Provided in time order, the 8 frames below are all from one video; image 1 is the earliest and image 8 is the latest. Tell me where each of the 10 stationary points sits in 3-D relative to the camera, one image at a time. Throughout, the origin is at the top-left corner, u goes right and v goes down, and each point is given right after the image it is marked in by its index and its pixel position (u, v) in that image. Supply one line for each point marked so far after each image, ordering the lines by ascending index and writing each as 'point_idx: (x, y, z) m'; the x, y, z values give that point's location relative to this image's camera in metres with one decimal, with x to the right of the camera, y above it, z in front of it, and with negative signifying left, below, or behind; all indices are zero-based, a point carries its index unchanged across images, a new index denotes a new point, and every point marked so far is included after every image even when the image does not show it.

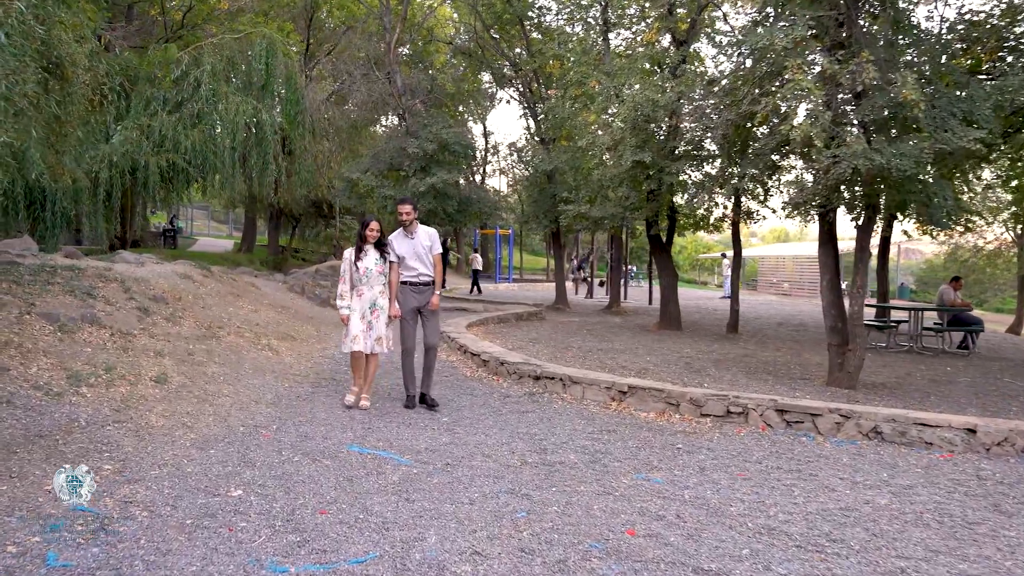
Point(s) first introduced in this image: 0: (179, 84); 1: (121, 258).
0: (-5.8, +3.5, +13.1) m
1: (-5.5, +0.4, +10.4) m
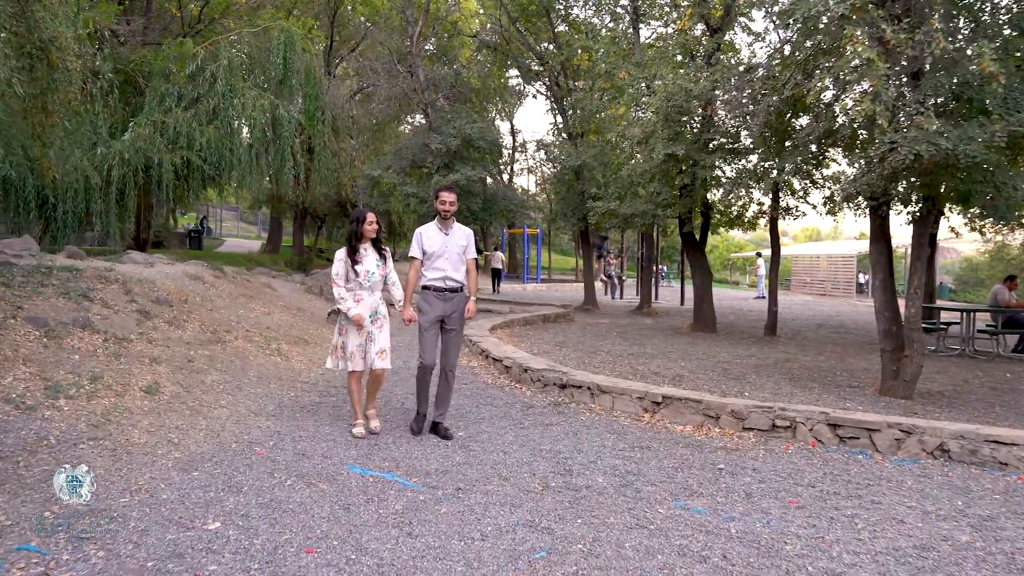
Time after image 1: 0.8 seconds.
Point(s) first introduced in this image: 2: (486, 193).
0: (-5.4, +3.5, +12.8) m
1: (-5.1, +0.4, +10.0) m
2: (-0.6, +2.2, +17.8) m
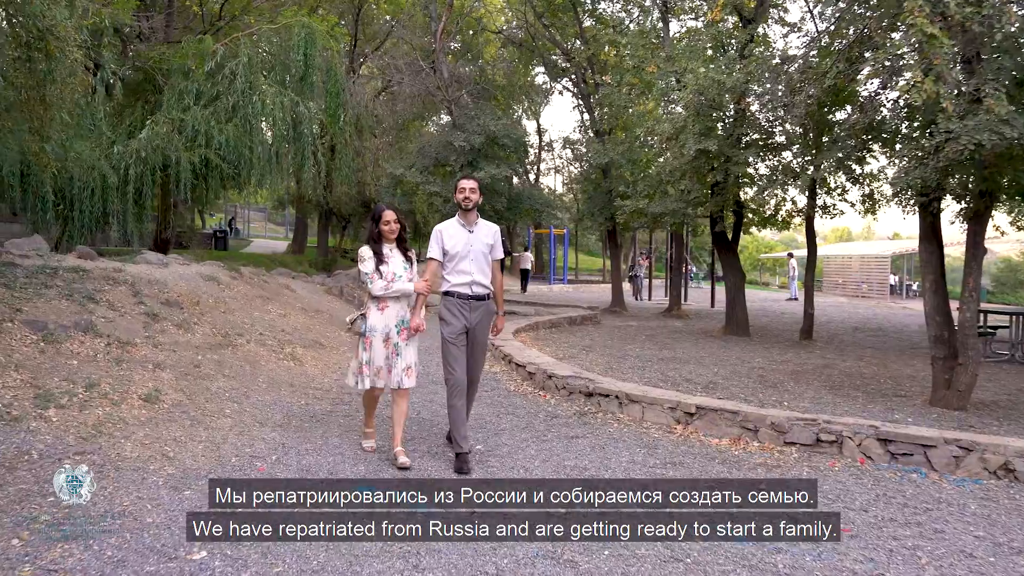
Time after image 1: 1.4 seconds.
0: (-5.0, +3.5, +12.5) m
1: (-4.8, +0.4, +9.8) m
2: (0.0, +2.2, +17.4) m
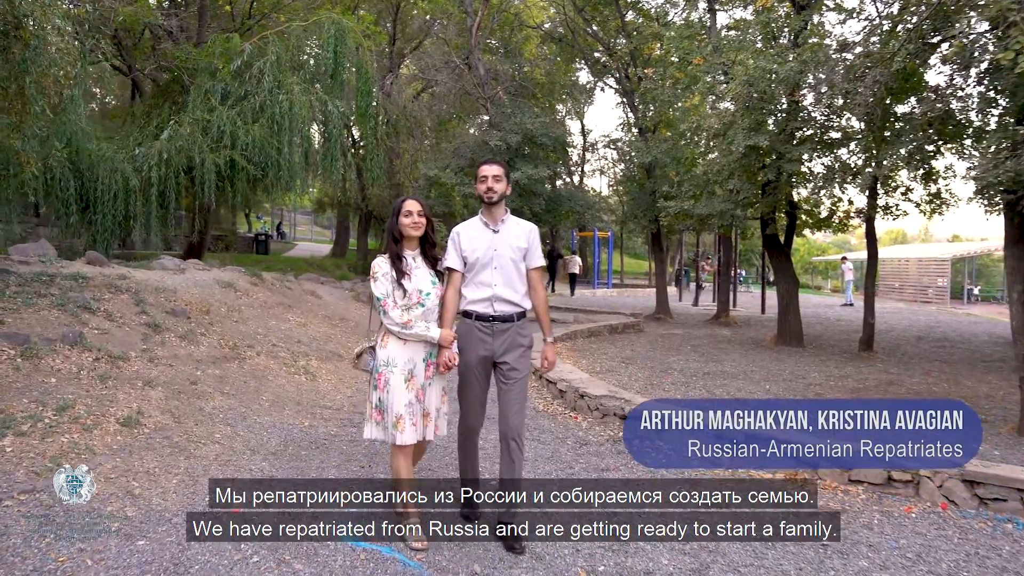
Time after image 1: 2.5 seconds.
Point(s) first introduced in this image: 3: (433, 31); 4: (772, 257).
0: (-4.4, +3.4, +12.2) m
1: (-4.4, +0.3, +9.4) m
2: (+0.9, +2.1, +16.7) m
3: (-2.1, +6.7, +19.6) m
4: (+4.6, +0.6, +13.3) m
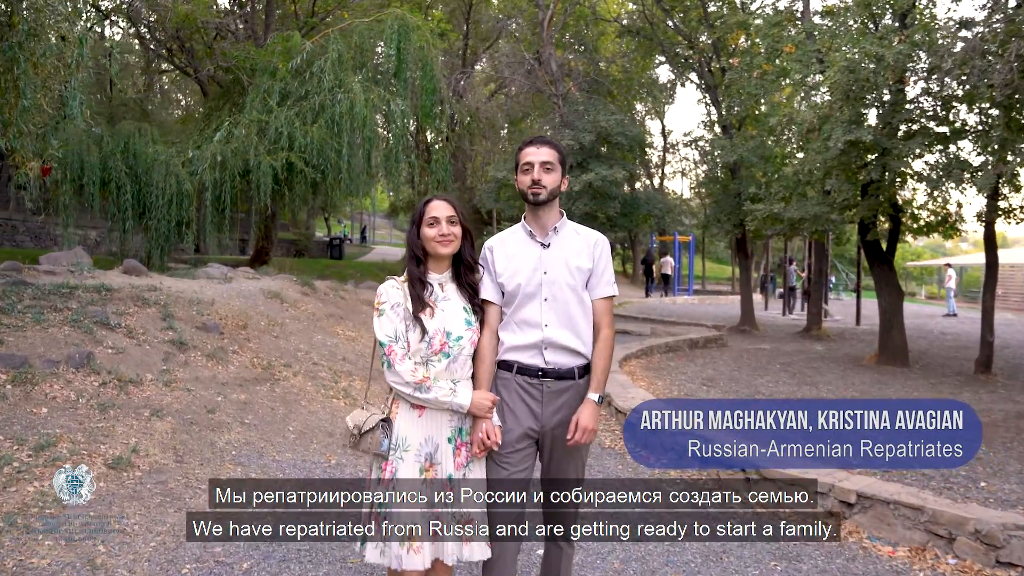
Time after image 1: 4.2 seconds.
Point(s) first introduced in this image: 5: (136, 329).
0: (-3.3, +3.3, +11.7) m
1: (-3.7, +0.2, +8.9) m
2: (+2.4, +1.9, +15.6) m
3: (-0.2, +6.5, +18.9) m
4: (+5.7, +0.4, +11.9) m
5: (-3.0, -0.3, +6.0) m
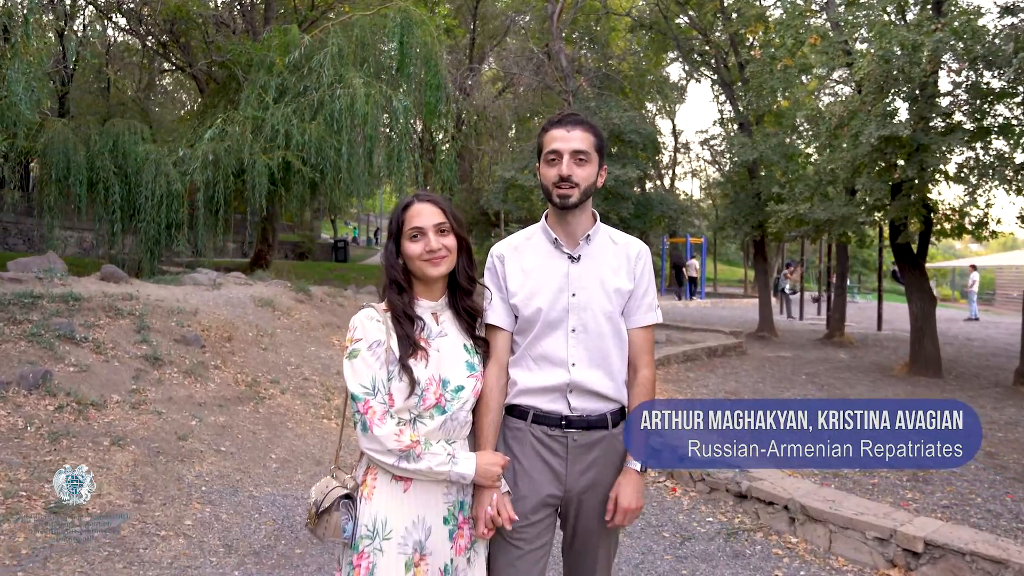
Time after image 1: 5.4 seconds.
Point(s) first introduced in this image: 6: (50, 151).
0: (-3.2, +3.2, +11.1) m
1: (-3.6, +0.1, +8.4) m
2: (+2.5, +1.8, +15.0) m
3: (0.0, +6.4, +18.3) m
4: (+5.8, +0.3, +11.2) m
5: (-2.9, -0.4, +5.5) m
6: (-6.2, +1.8, +10.0) m
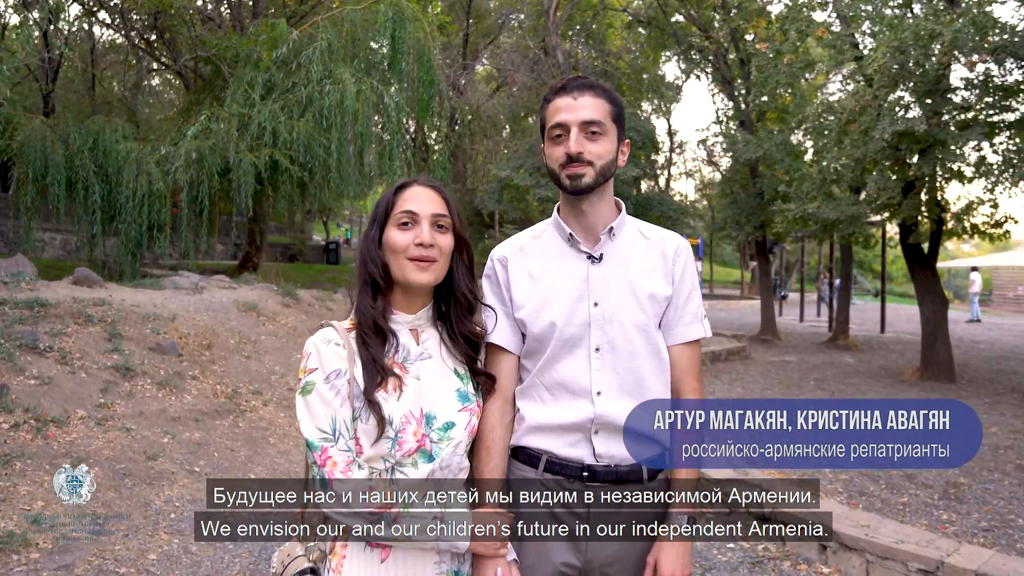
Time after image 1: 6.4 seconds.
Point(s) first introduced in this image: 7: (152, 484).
0: (-3.2, +3.2, +10.7) m
1: (-3.6, +0.1, +8.0) m
2: (+2.4, +1.8, +14.6) m
3: (-0.1, +6.4, +17.9) m
4: (+5.8, +0.3, +10.9) m
5: (-2.9, -0.4, +5.0) m
6: (-6.2, +1.8, +9.6) m
7: (-1.9, -1.0, +4.0) m
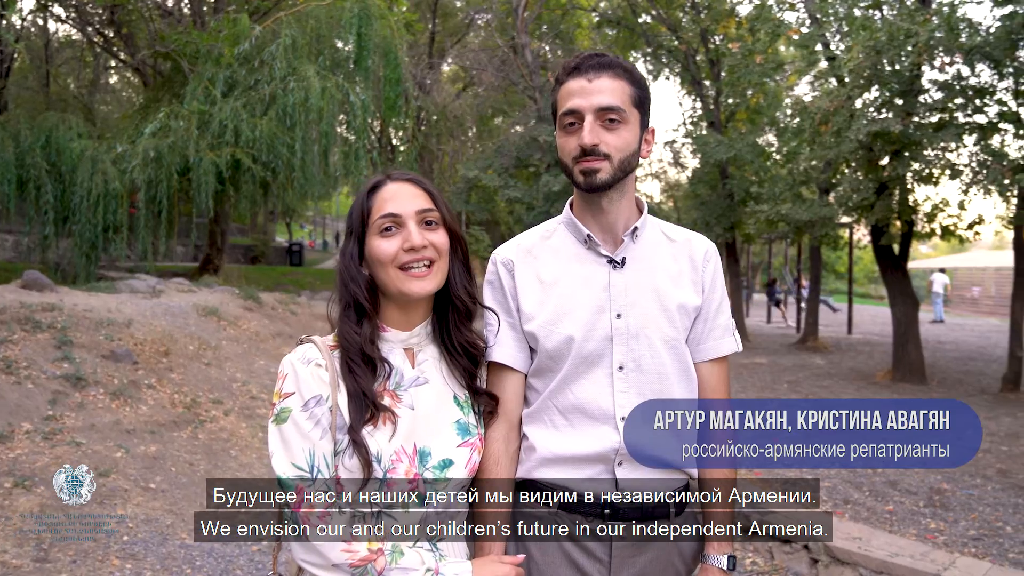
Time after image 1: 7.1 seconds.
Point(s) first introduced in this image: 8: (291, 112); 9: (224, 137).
0: (-3.7, +3.1, +10.4) m
1: (-3.9, 0.0, +7.6) m
2: (+1.9, +1.7, +14.5) m
3: (-0.8, +6.3, +17.7) m
4: (+5.4, +0.2, +10.9) m
5: (-3.1, -0.5, +4.7) m
6: (-6.6, +1.7, +9.1) m
7: (-2.0, -1.1, +3.8) m
8: (-2.9, +2.4, +10.1) m
9: (-3.8, +2.0, +10.0) m
